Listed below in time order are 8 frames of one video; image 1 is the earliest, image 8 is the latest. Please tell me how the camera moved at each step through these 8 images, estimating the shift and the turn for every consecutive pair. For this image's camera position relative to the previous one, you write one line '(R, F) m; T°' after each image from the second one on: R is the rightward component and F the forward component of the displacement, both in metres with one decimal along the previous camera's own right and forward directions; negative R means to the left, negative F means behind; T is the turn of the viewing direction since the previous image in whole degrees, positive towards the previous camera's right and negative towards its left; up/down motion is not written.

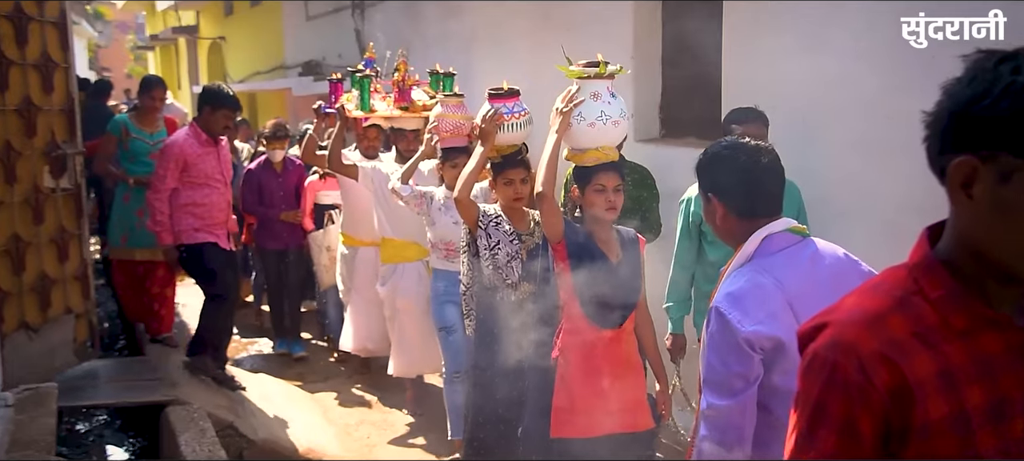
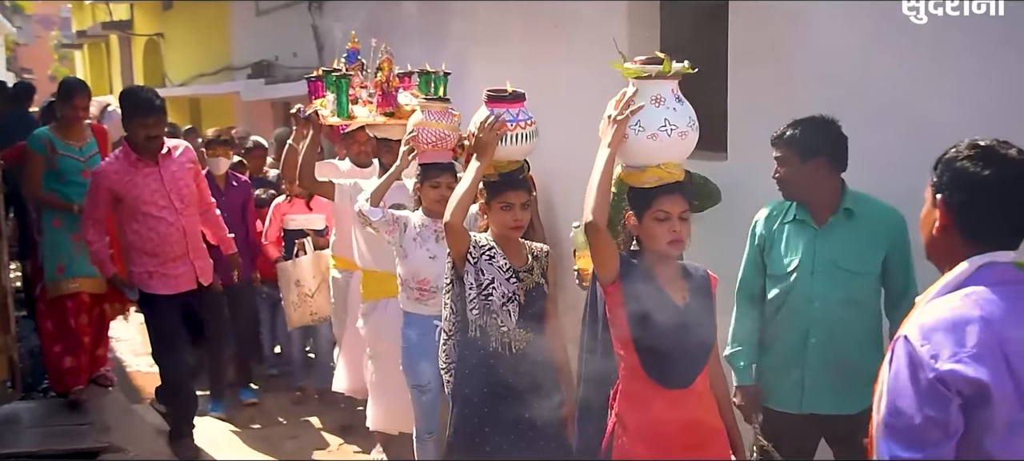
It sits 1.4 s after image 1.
(-0.2, +0.8) m; +2°
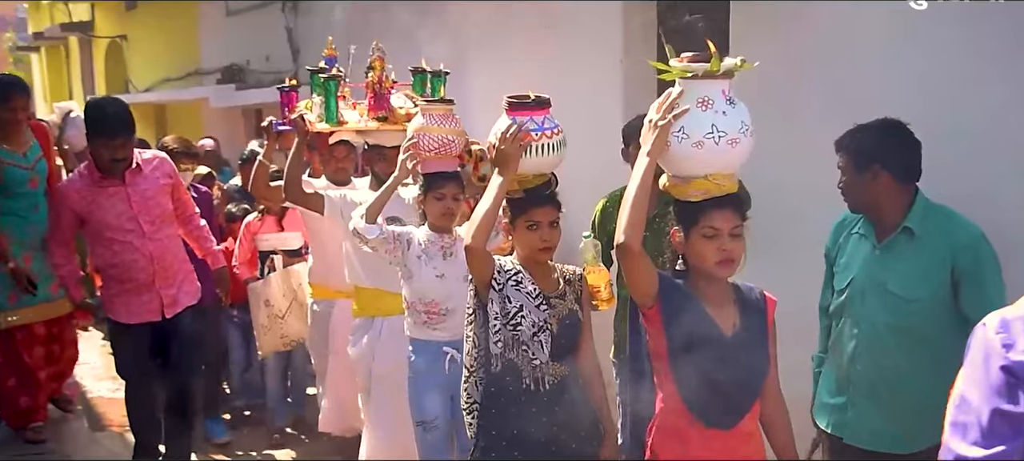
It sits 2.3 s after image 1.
(-0.1, +0.4) m; +1°
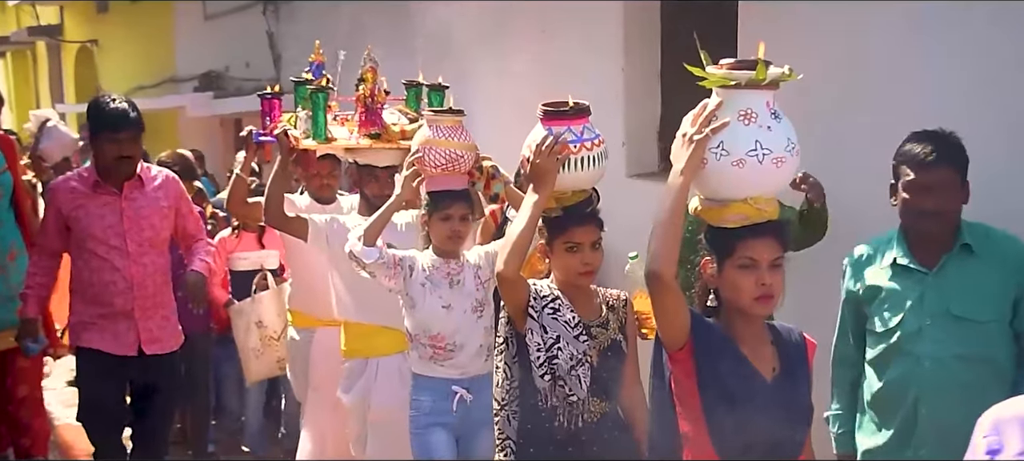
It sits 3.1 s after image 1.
(0.0, +0.3) m; +1°
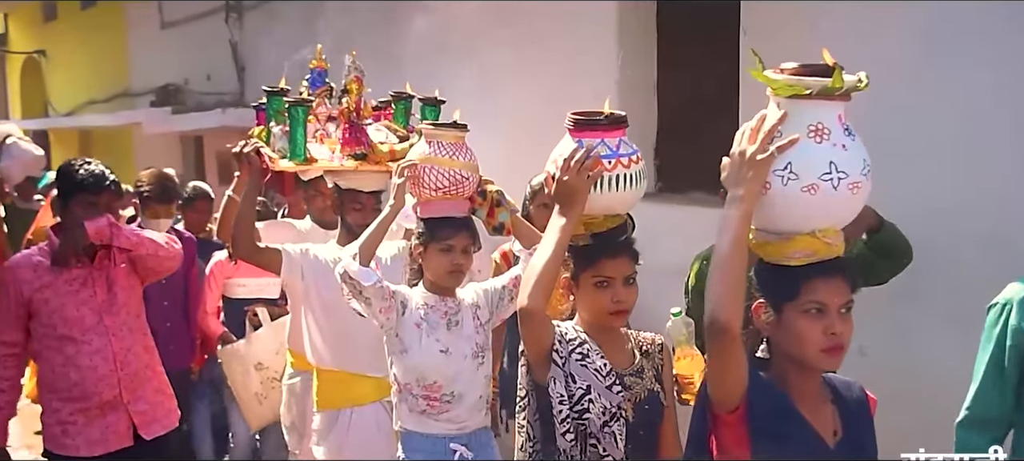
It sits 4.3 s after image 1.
(-0.1, +0.4) m; +1°
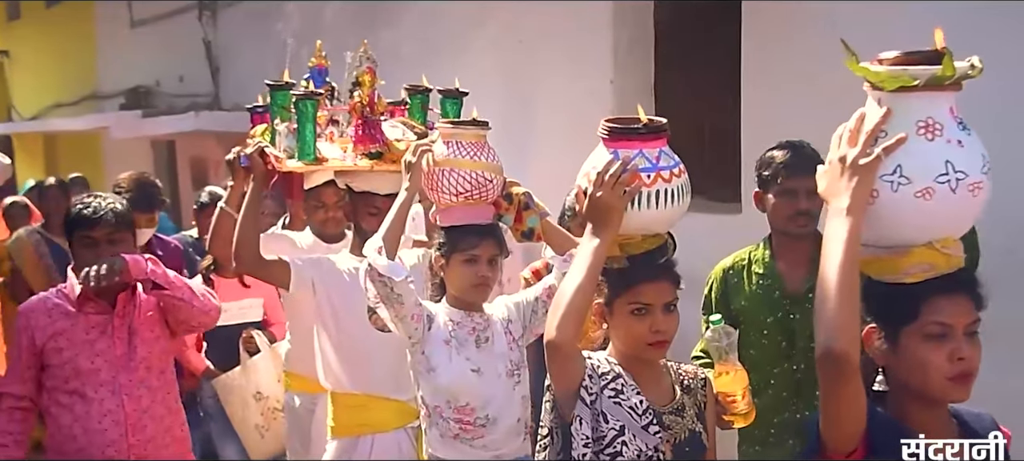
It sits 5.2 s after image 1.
(-0.1, +0.2) m; +2°
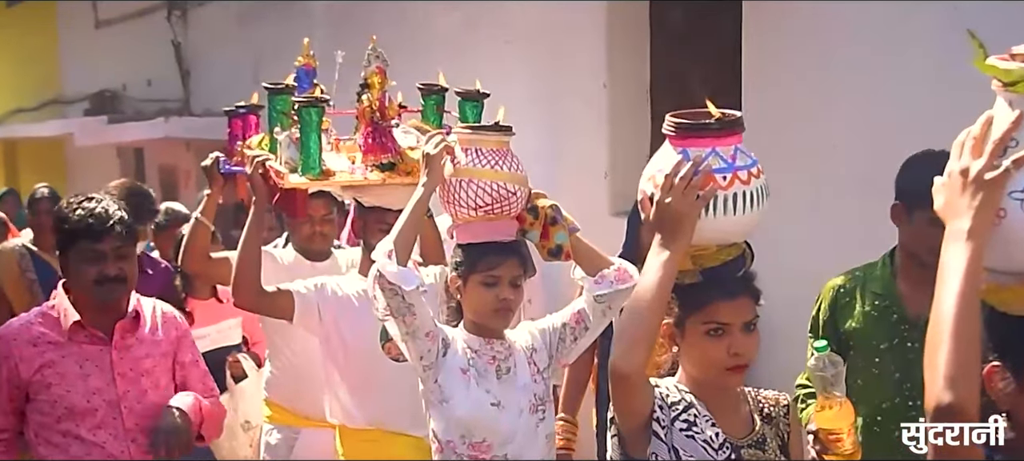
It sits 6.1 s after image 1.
(-0.1, +0.2) m; +2°
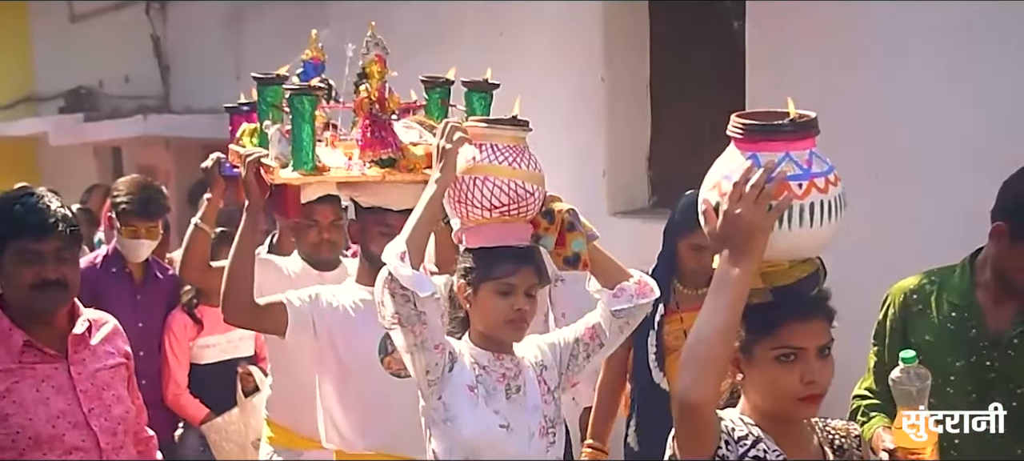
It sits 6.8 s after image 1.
(0.0, +0.2) m; +1°
